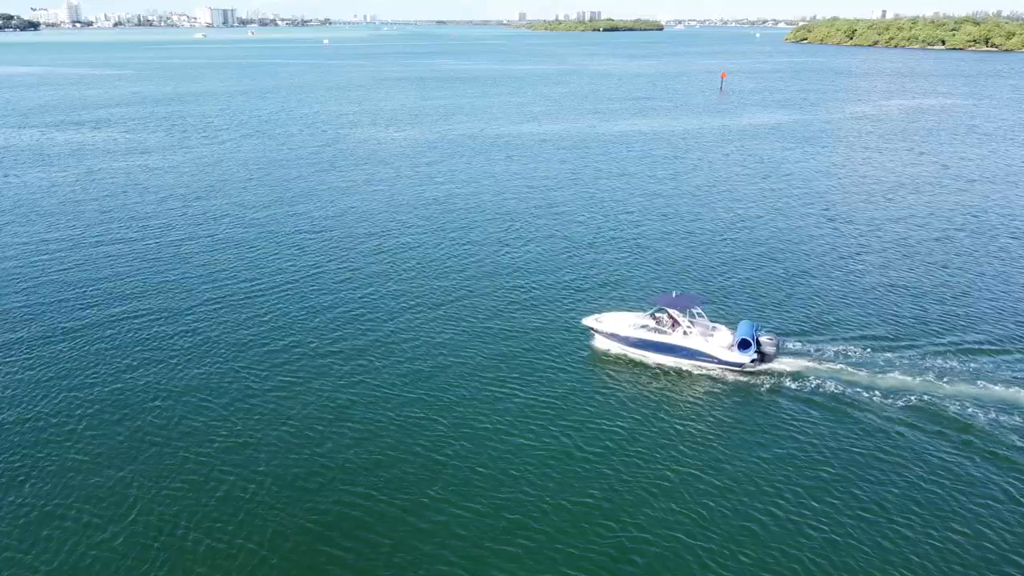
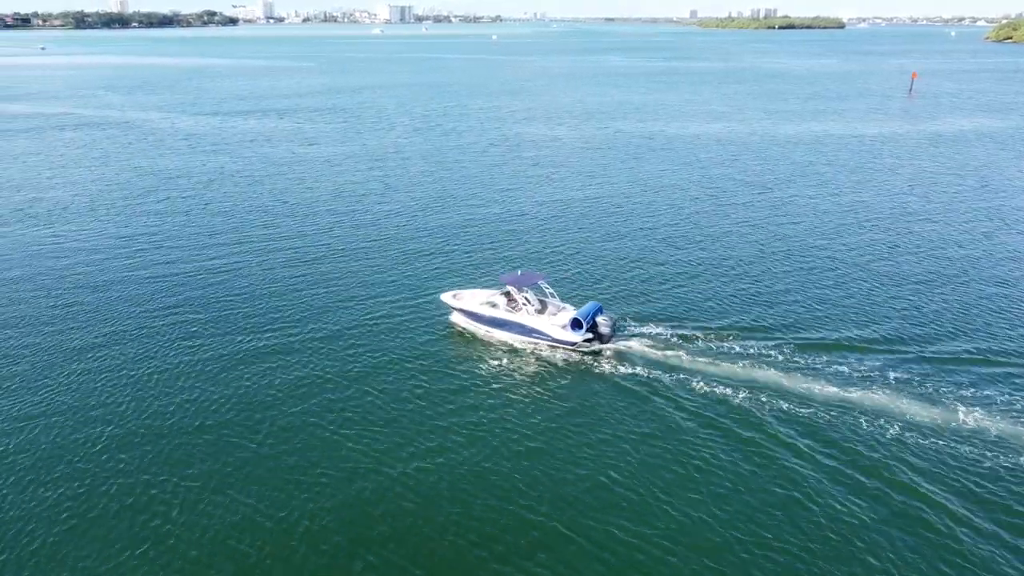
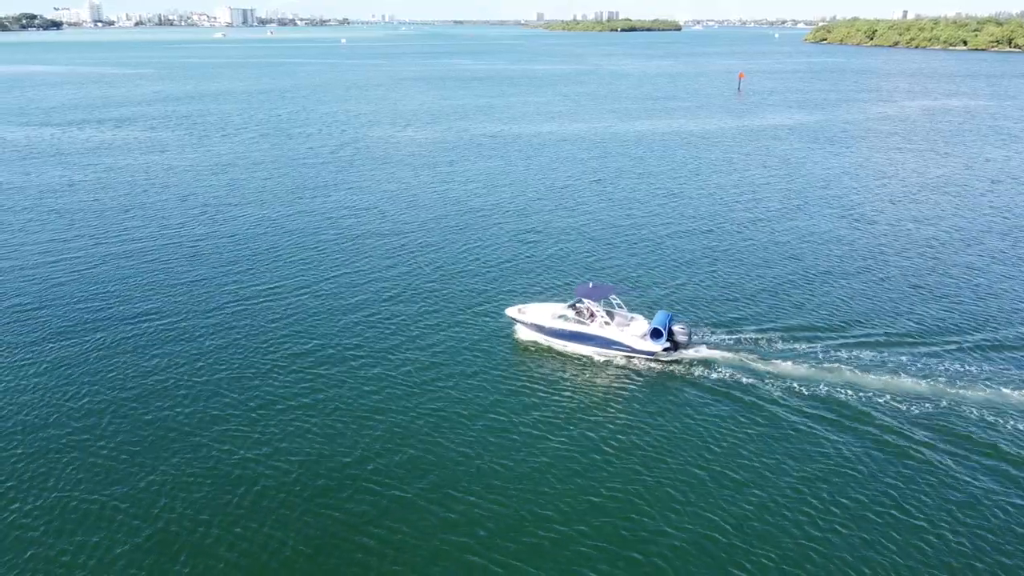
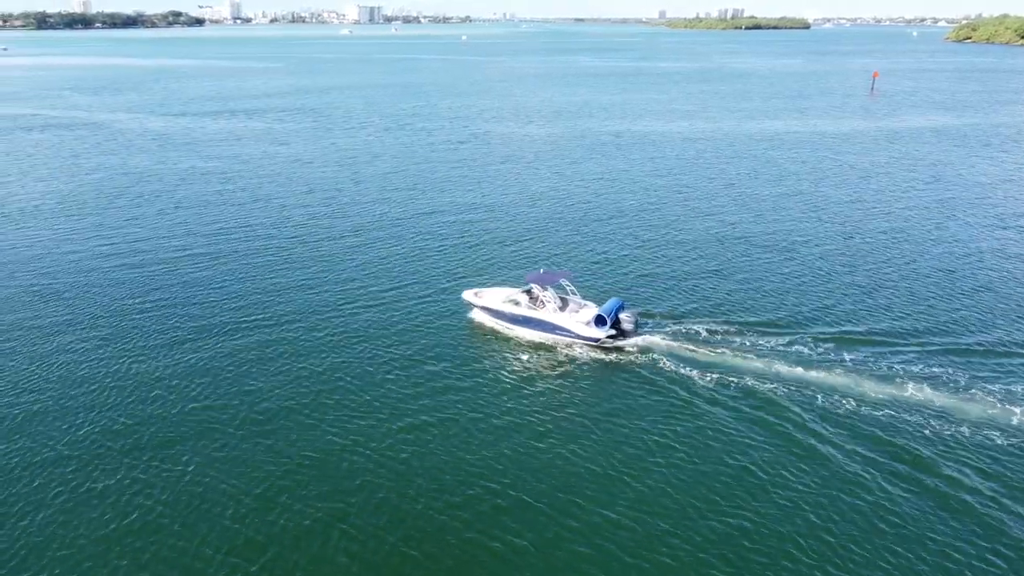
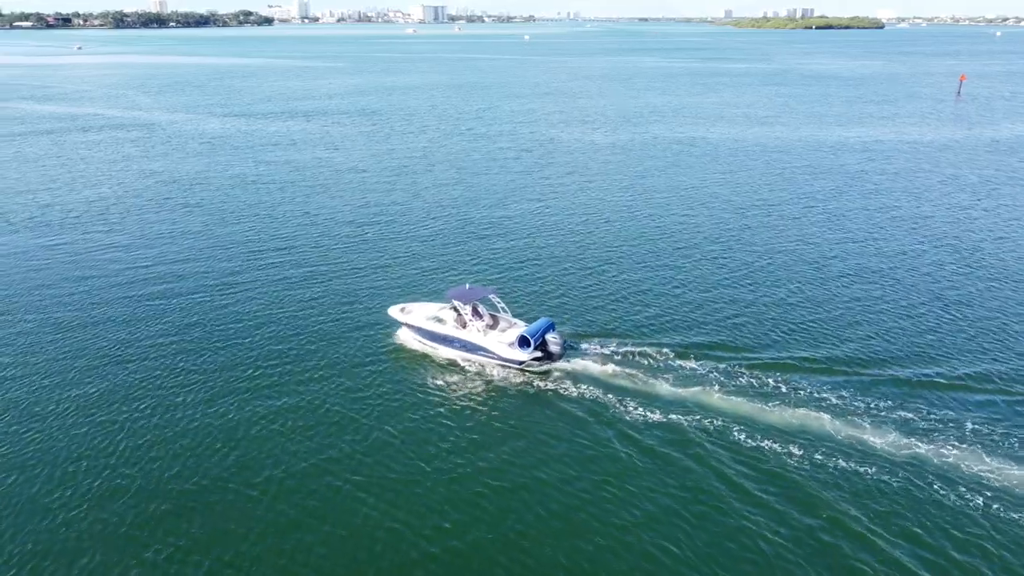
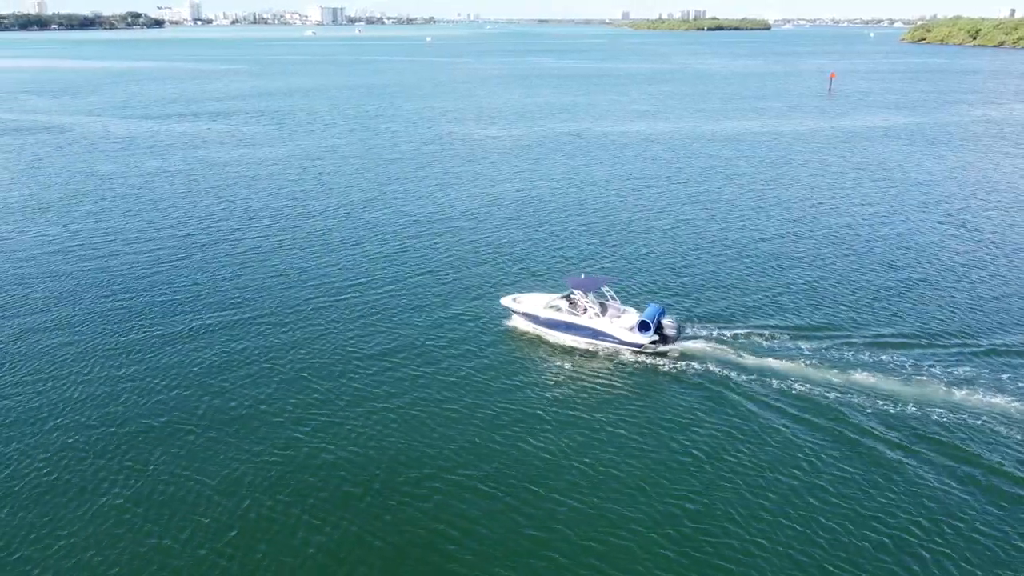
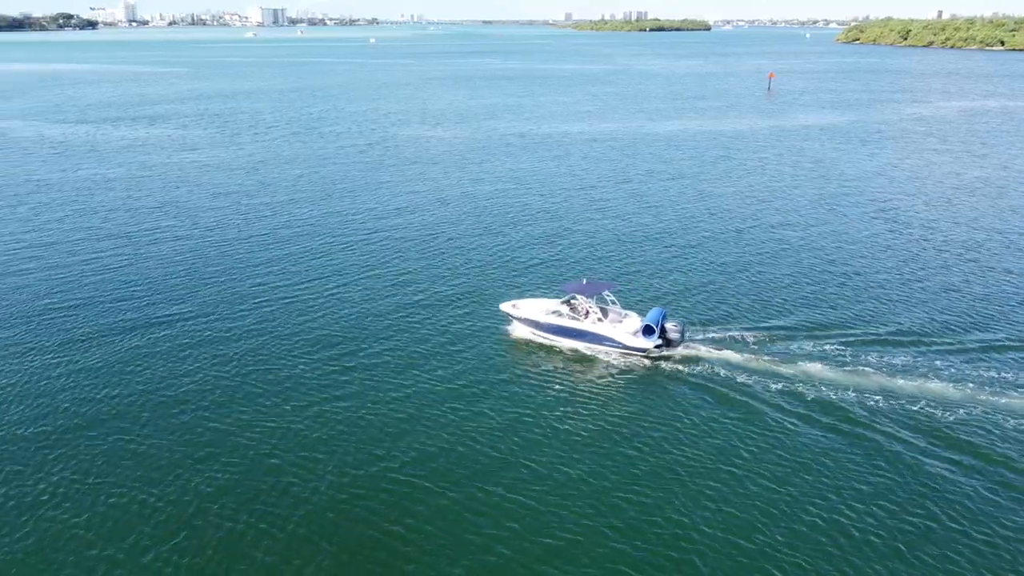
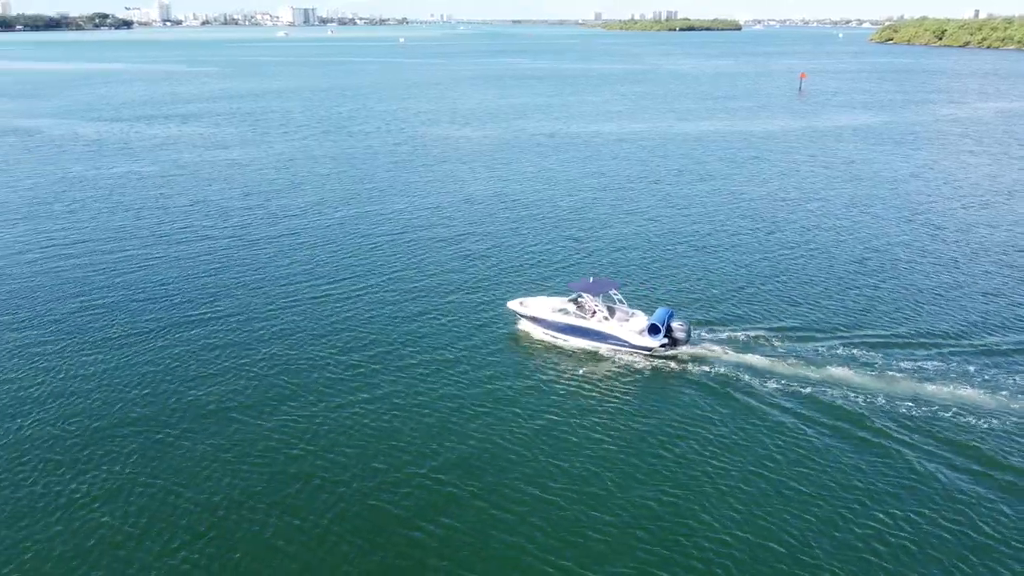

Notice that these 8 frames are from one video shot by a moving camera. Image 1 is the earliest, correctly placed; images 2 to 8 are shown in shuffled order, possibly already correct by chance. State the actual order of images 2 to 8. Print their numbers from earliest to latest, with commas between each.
3, 7, 8, 6, 4, 2, 5
